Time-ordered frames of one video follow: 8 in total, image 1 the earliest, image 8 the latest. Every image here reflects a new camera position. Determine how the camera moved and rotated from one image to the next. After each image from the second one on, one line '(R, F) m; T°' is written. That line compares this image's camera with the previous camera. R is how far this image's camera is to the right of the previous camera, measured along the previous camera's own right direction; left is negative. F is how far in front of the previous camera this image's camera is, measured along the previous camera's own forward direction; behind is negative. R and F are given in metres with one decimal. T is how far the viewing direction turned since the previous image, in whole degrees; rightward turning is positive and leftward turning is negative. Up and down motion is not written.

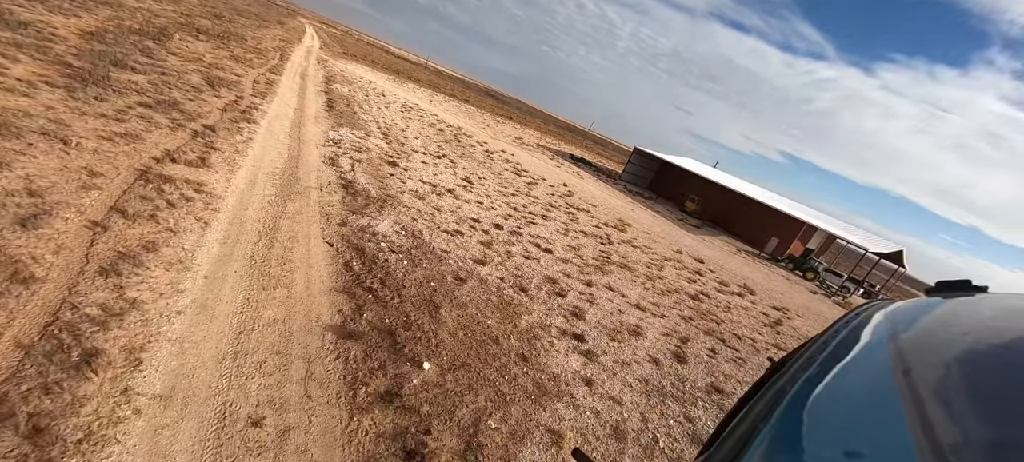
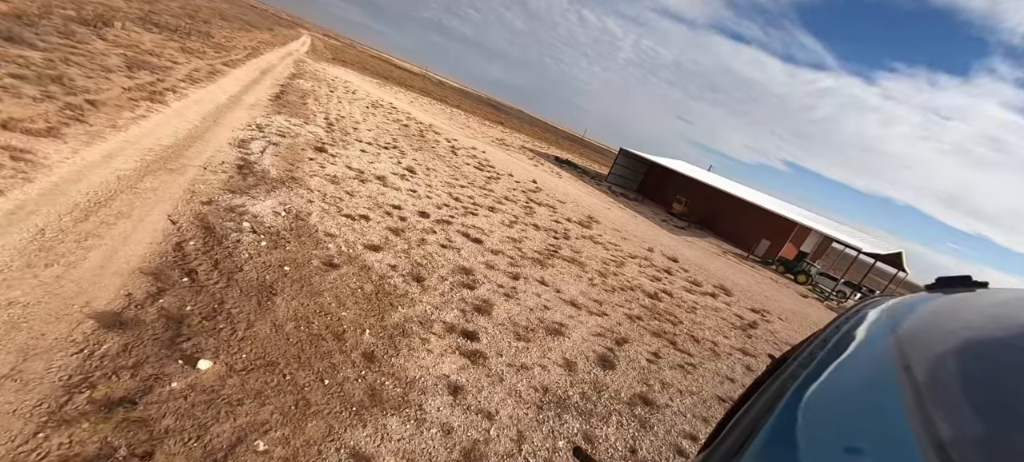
(+1.9, +1.5) m; -1°
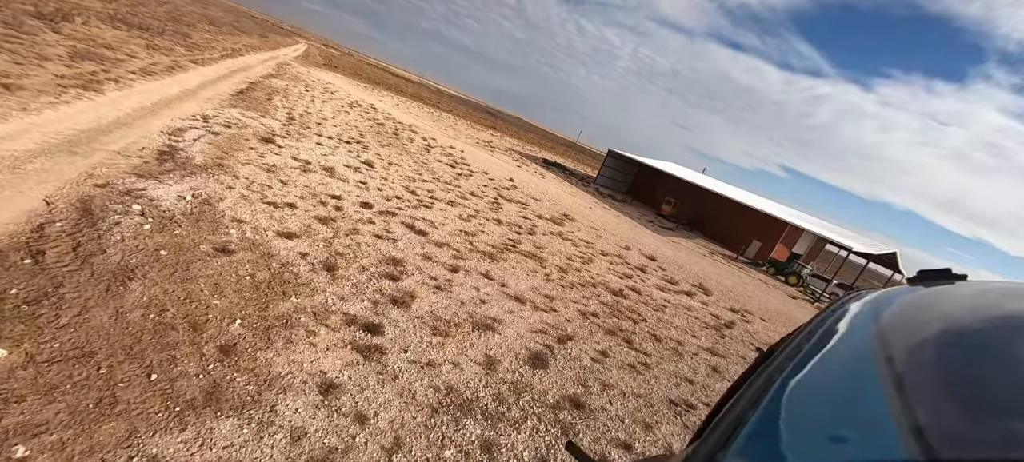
(+1.2, +0.8) m; -1°
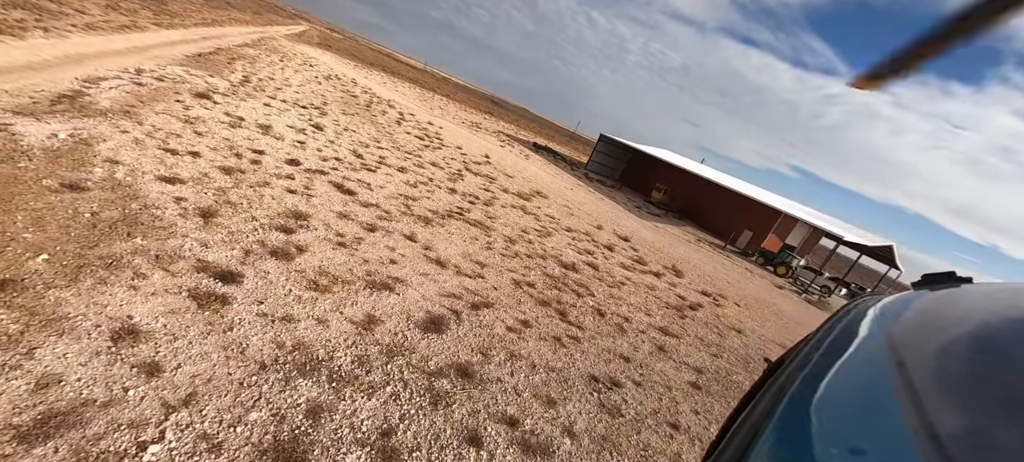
(+1.4, +0.8) m; -1°
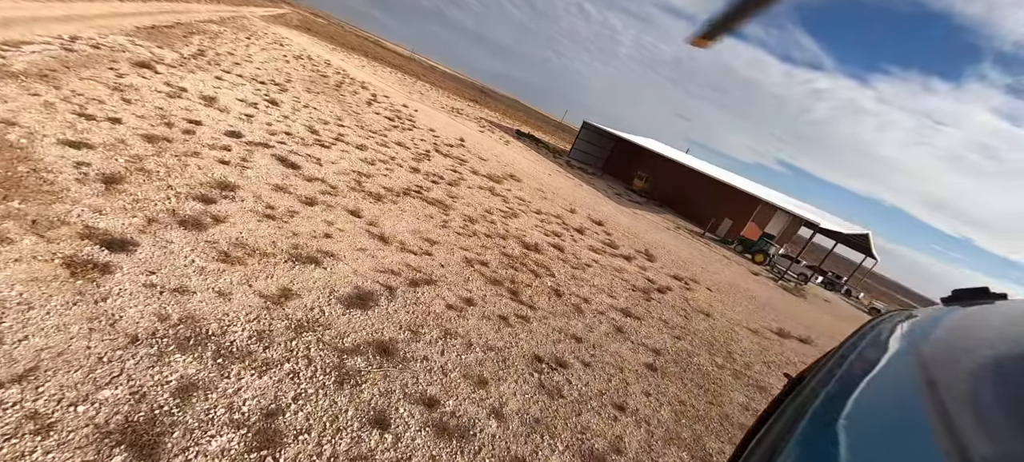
(+0.7, +0.4) m; +1°
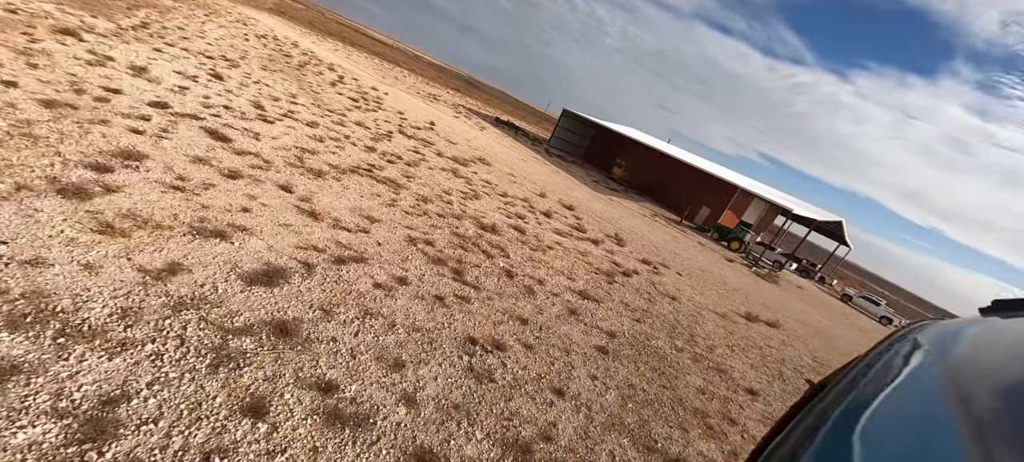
(+0.7, +0.5) m; +2°
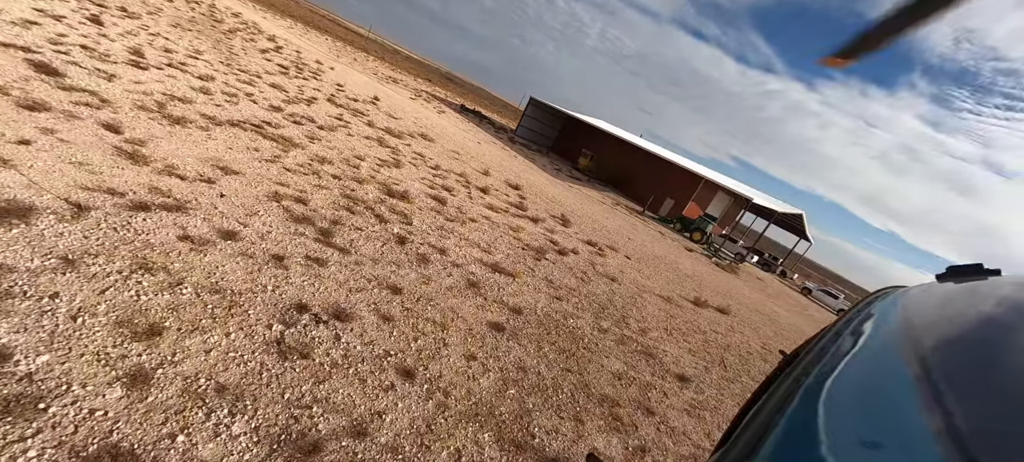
(+1.2, +1.1) m; +2°
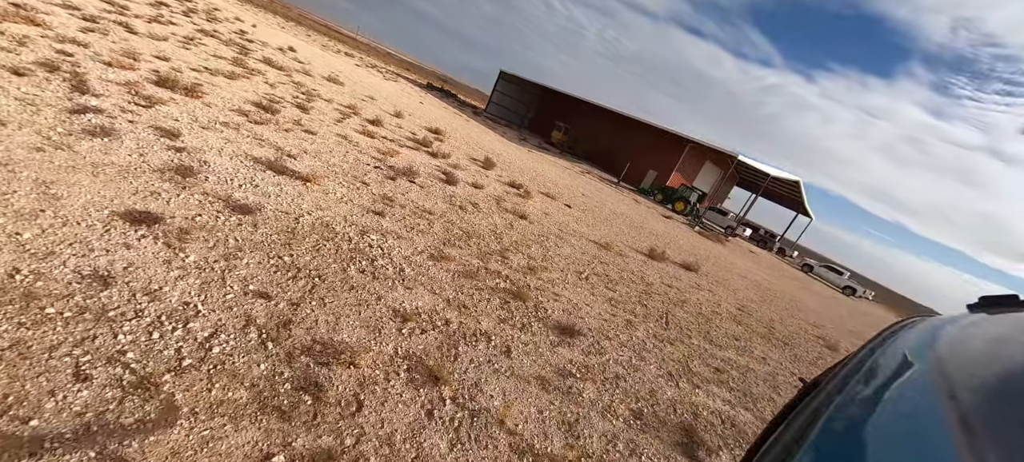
(+2.0, +2.6) m; -1°
